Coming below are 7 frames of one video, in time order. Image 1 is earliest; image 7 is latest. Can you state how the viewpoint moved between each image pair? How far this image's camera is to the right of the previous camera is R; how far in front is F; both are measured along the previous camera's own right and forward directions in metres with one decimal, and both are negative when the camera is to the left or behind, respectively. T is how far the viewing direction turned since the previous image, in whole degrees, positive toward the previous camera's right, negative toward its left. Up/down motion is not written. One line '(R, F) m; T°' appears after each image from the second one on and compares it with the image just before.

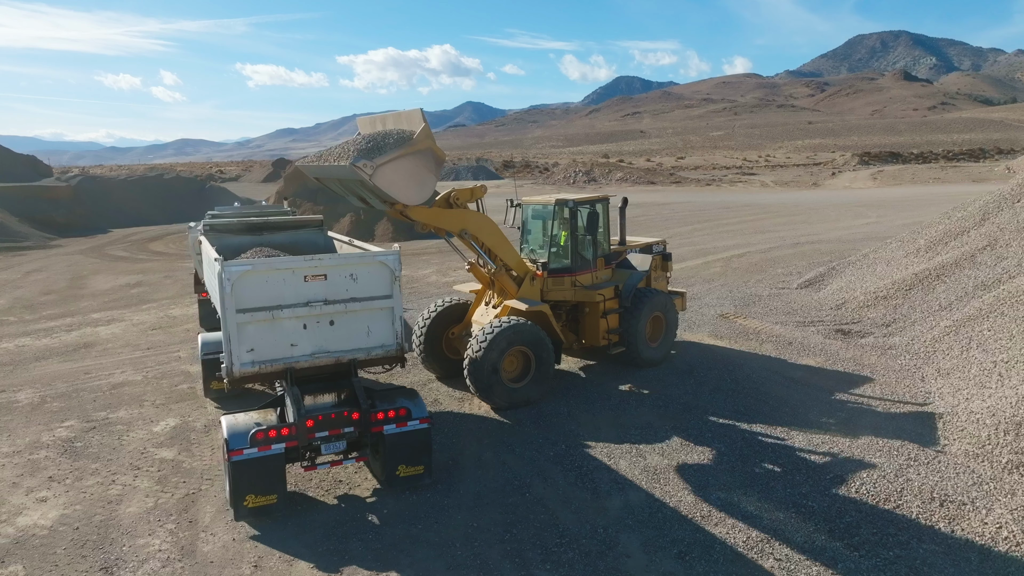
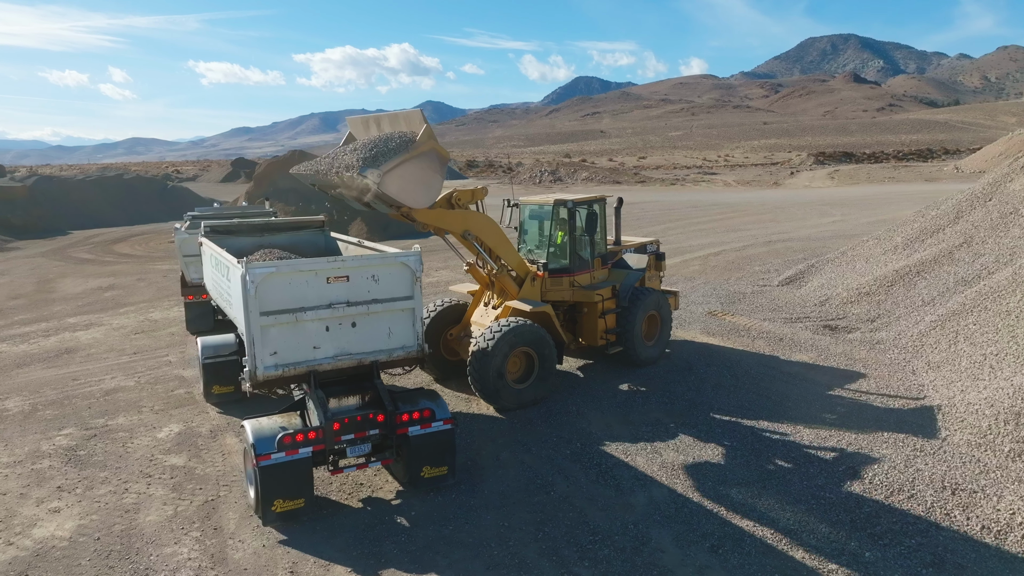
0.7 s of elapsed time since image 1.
(-0.5, 0.0) m; +3°
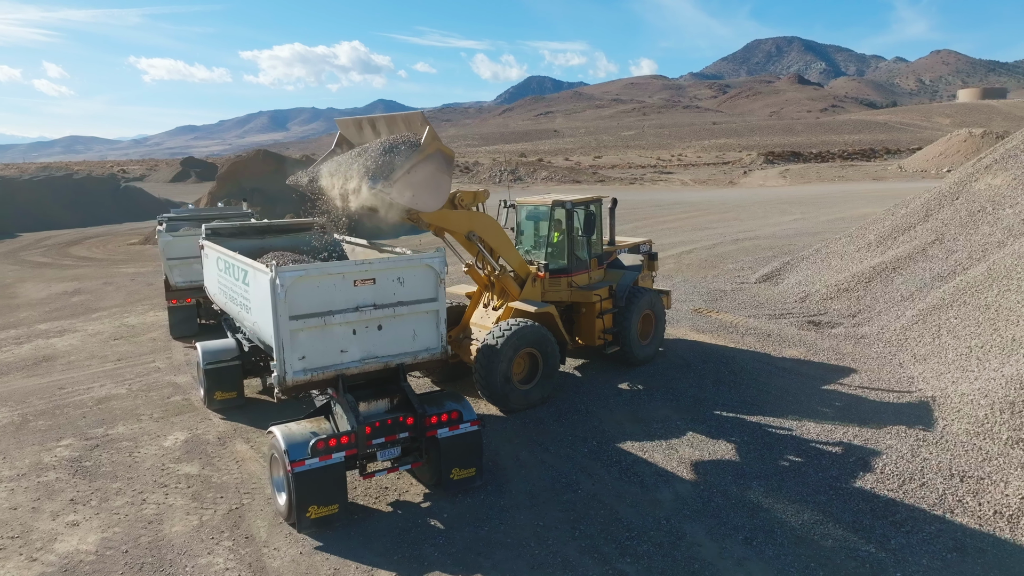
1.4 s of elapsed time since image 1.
(-0.5, 0.0) m; +4°
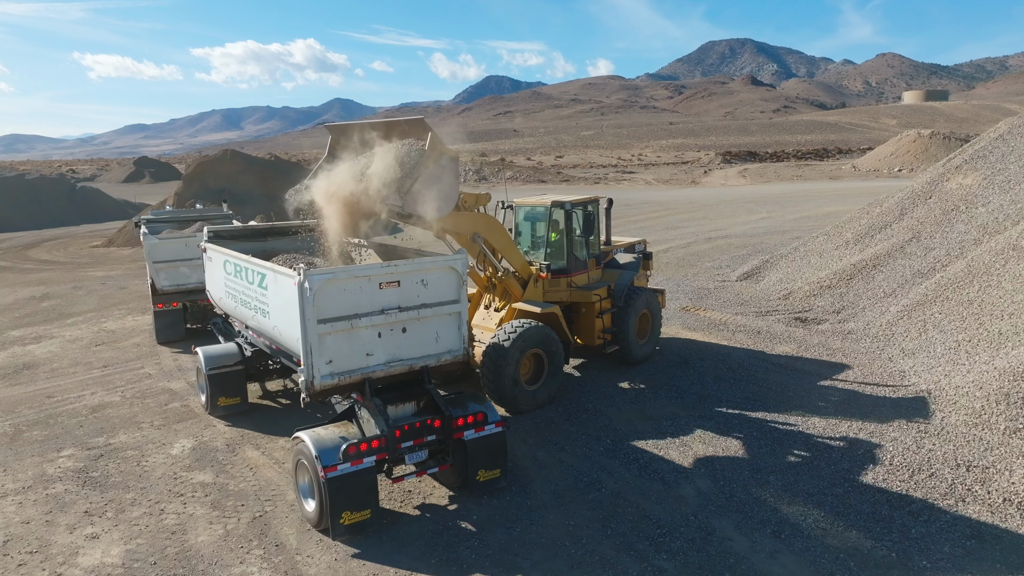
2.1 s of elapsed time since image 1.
(-0.5, 0.0) m; +3°
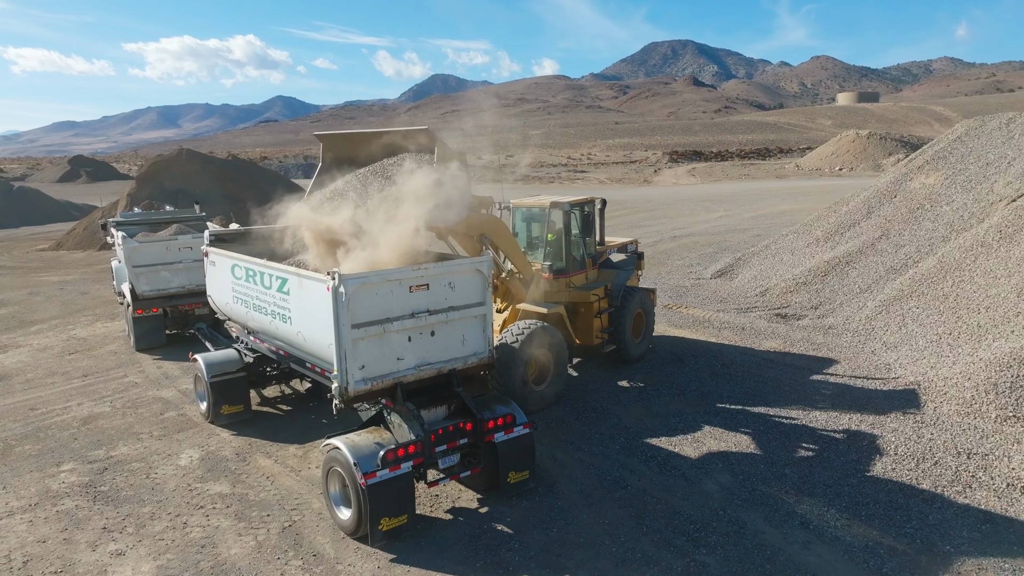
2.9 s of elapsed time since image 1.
(-0.6, 0.0) m; +4°
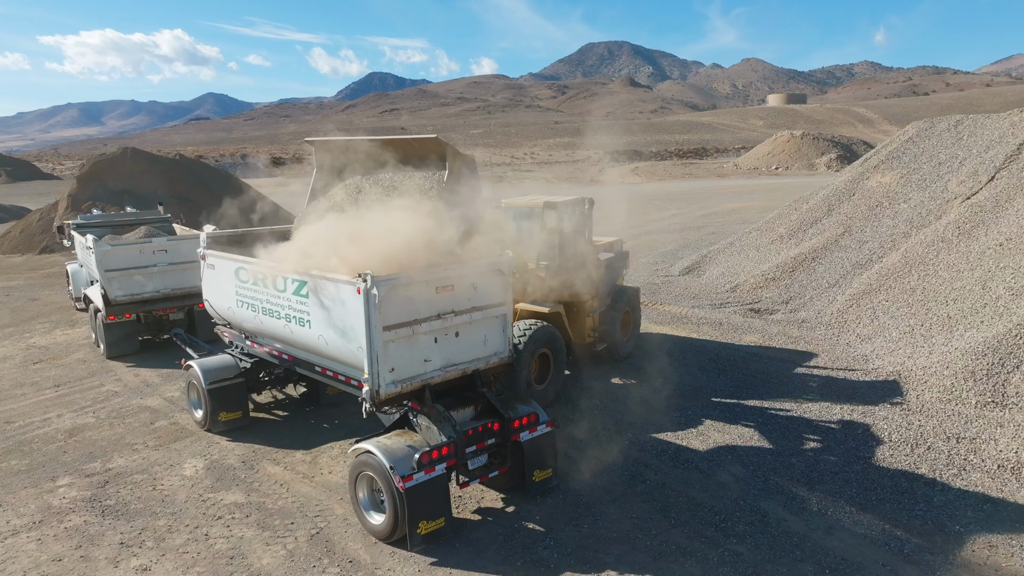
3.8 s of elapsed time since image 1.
(-0.6, 0.0) m; +5°
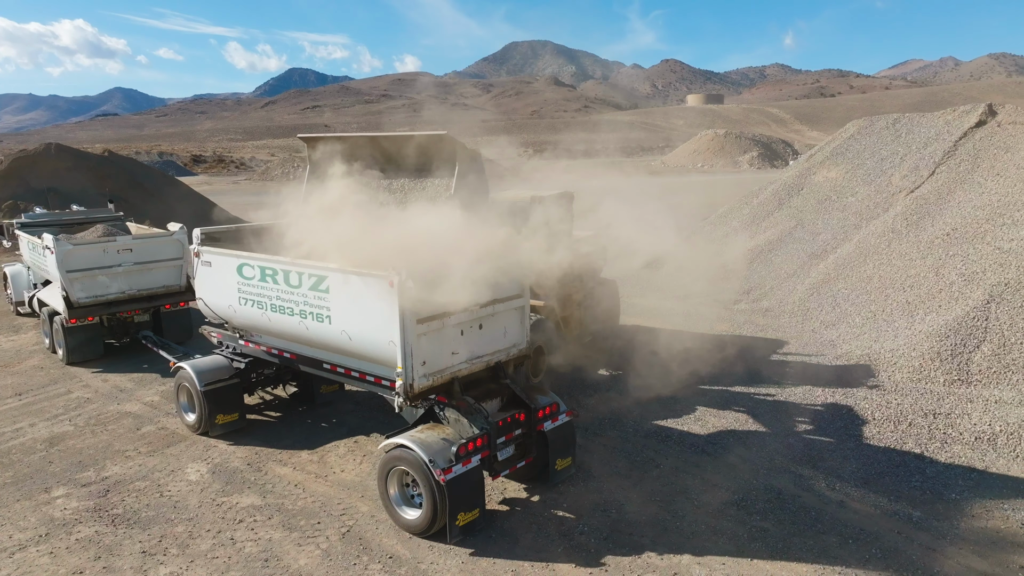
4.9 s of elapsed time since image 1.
(-0.7, 0.0) m; +6°
